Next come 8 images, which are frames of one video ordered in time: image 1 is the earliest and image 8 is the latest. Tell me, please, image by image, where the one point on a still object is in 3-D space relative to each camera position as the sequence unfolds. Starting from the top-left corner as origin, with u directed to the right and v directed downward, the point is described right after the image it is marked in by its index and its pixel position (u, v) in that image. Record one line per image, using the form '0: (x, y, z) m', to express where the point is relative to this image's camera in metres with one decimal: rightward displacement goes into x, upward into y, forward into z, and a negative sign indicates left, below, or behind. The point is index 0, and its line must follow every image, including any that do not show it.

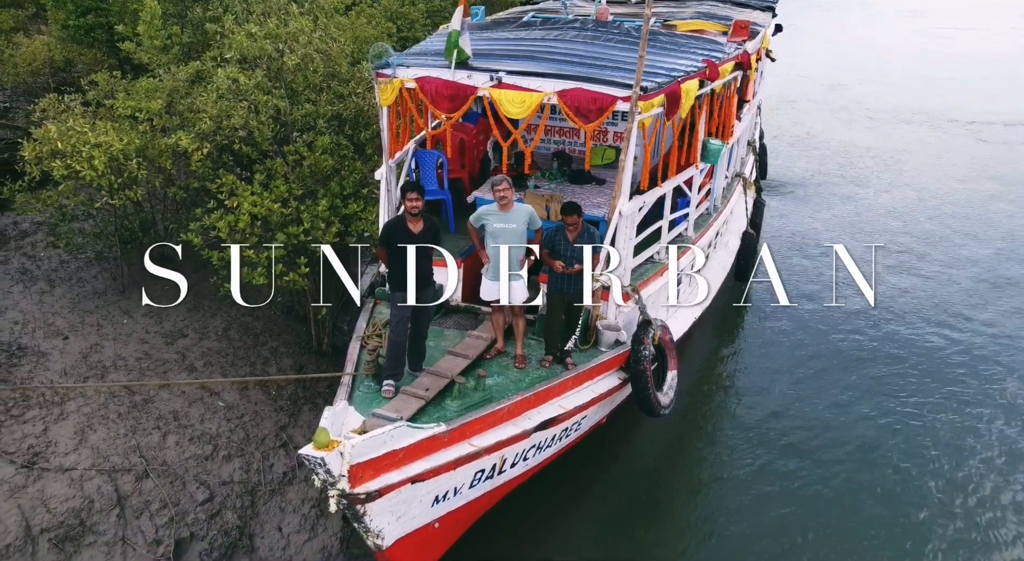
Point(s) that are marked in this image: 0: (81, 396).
0: (-4.0, -1.0, +6.3) m
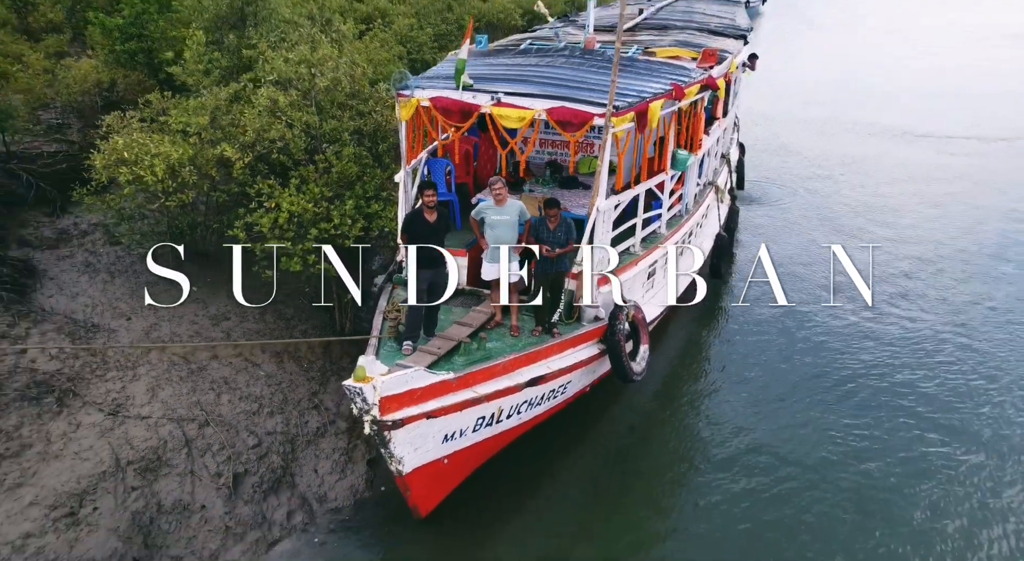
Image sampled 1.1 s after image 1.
0: (-4.0, -0.9, +7.5) m
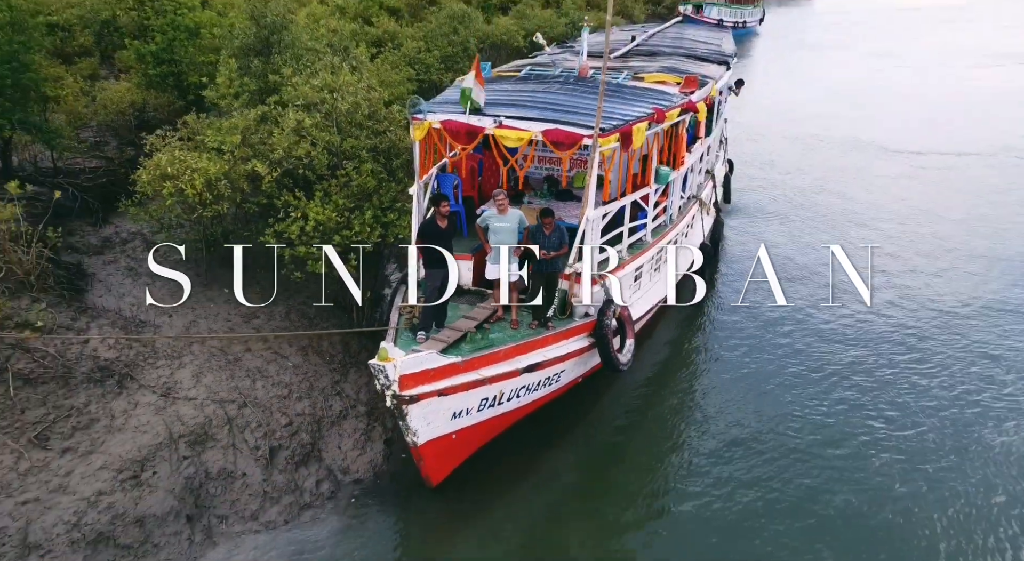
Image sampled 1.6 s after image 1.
0: (-4.0, -0.9, +8.5) m
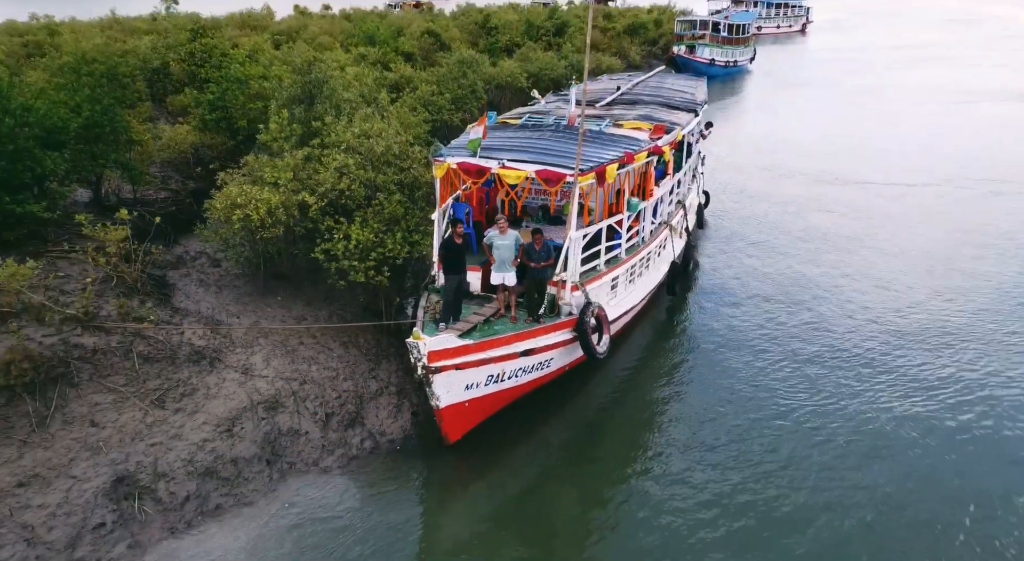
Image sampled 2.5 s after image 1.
0: (-4.0, -1.0, +10.8) m
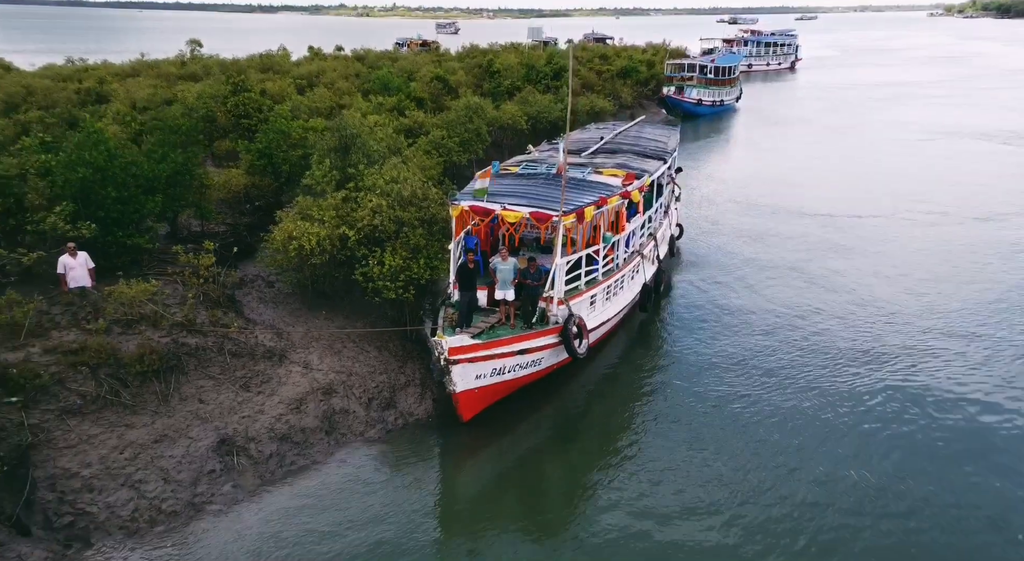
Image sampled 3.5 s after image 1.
0: (-4.0, -1.3, +13.8) m
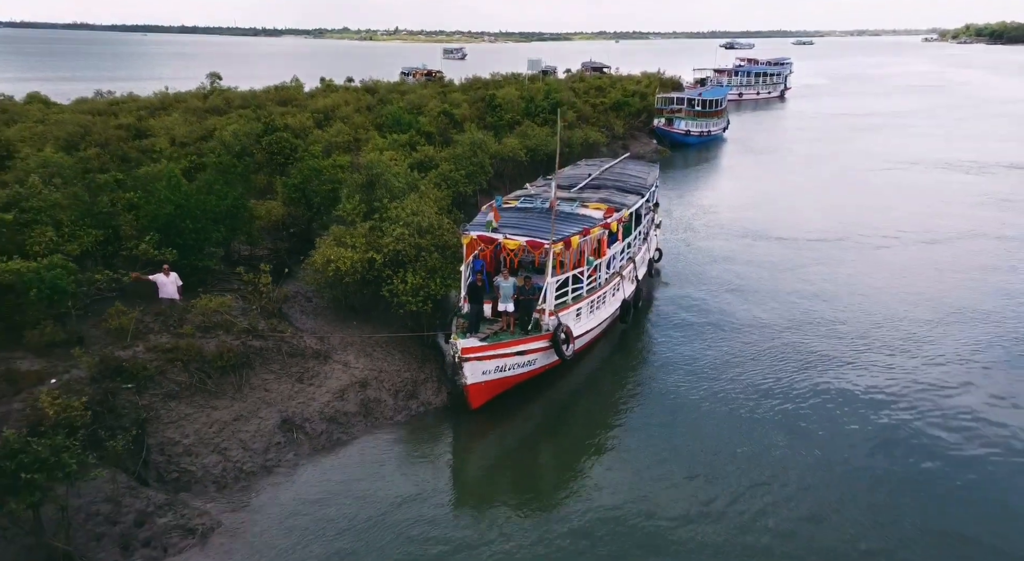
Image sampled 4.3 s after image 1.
0: (-4.0, -1.7, +16.9) m
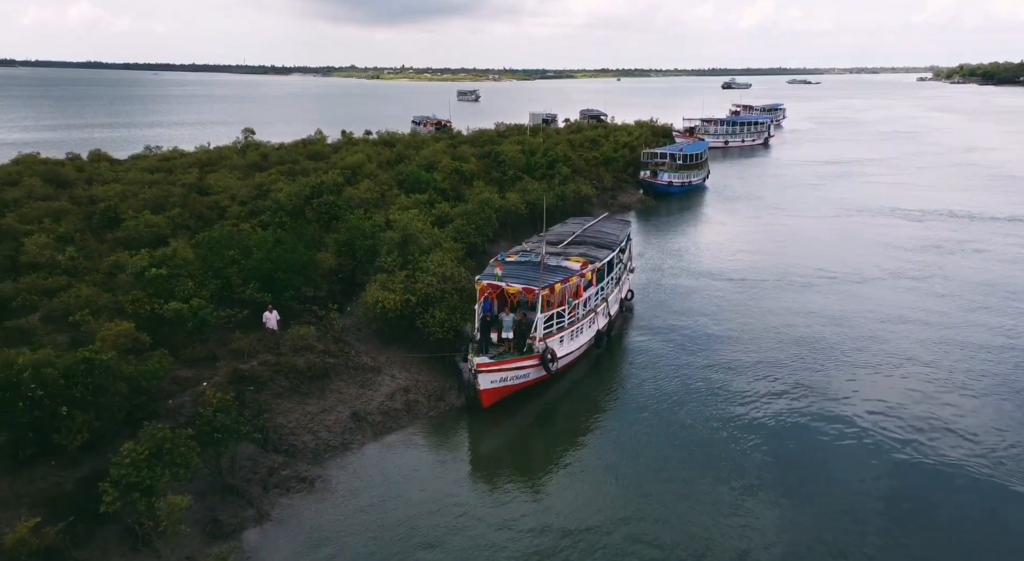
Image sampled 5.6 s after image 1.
0: (-4.0, -2.9, +23.1) m
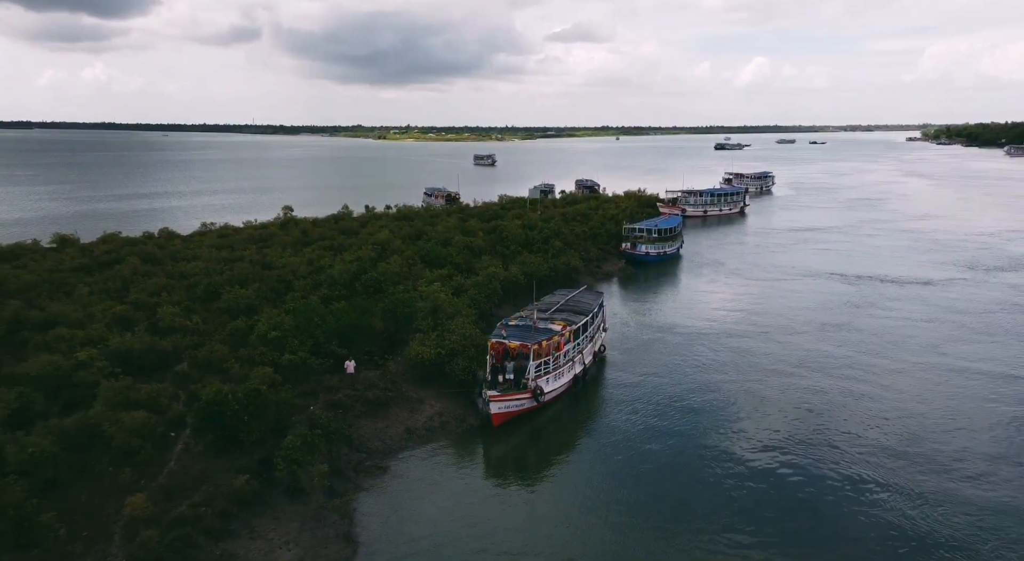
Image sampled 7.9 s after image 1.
0: (-4.0, -5.8, +33.1) m
